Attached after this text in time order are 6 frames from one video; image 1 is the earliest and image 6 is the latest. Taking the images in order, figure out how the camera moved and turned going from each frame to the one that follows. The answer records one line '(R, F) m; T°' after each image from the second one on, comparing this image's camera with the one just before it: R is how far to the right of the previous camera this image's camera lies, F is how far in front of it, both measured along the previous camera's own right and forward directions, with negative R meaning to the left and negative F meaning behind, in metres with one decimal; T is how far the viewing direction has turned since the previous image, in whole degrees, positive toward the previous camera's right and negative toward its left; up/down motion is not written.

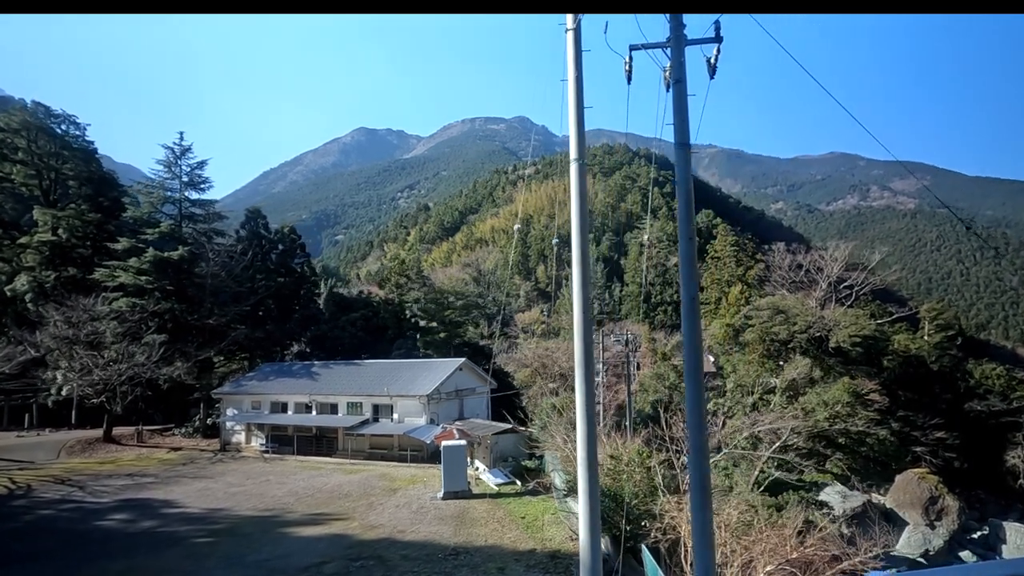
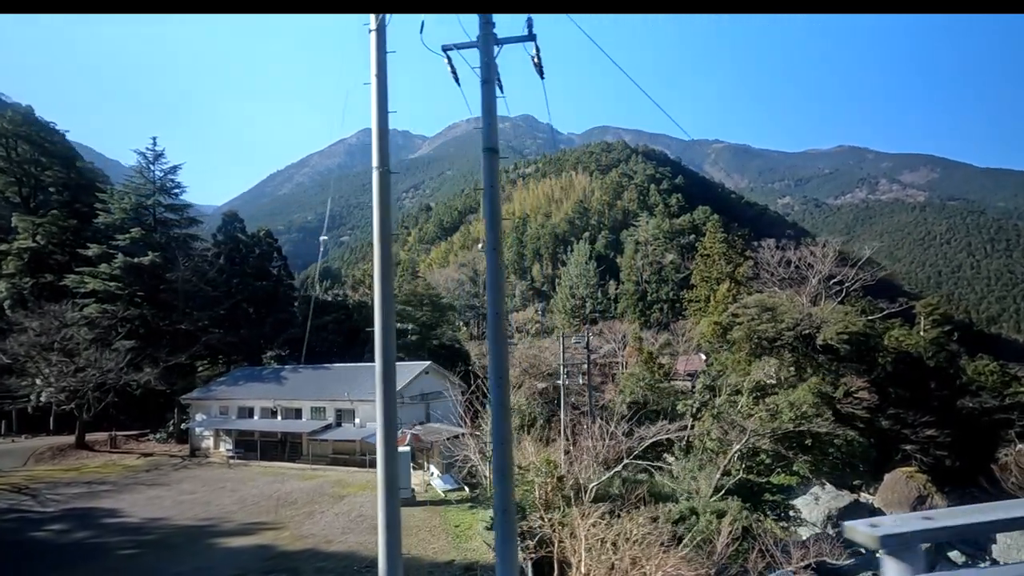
(+0.6, +0.1) m; -1°
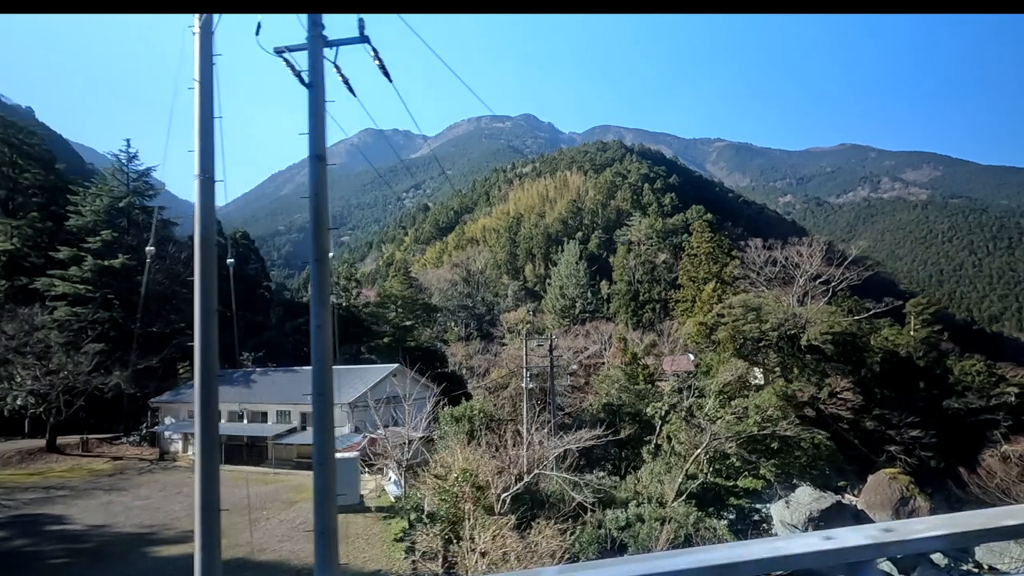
(+0.5, +0.1) m; 0°
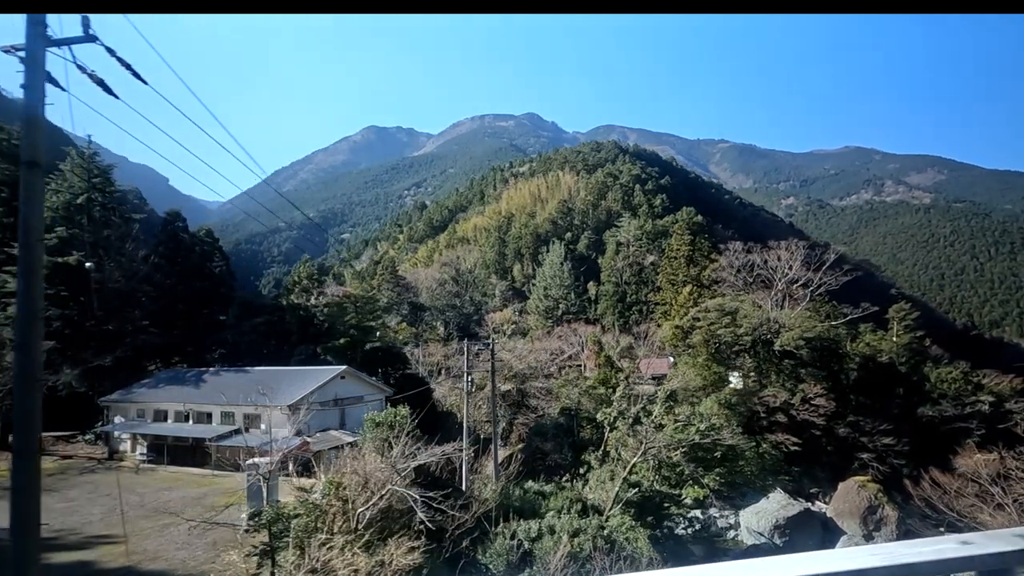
(+0.7, +0.1) m; 0°
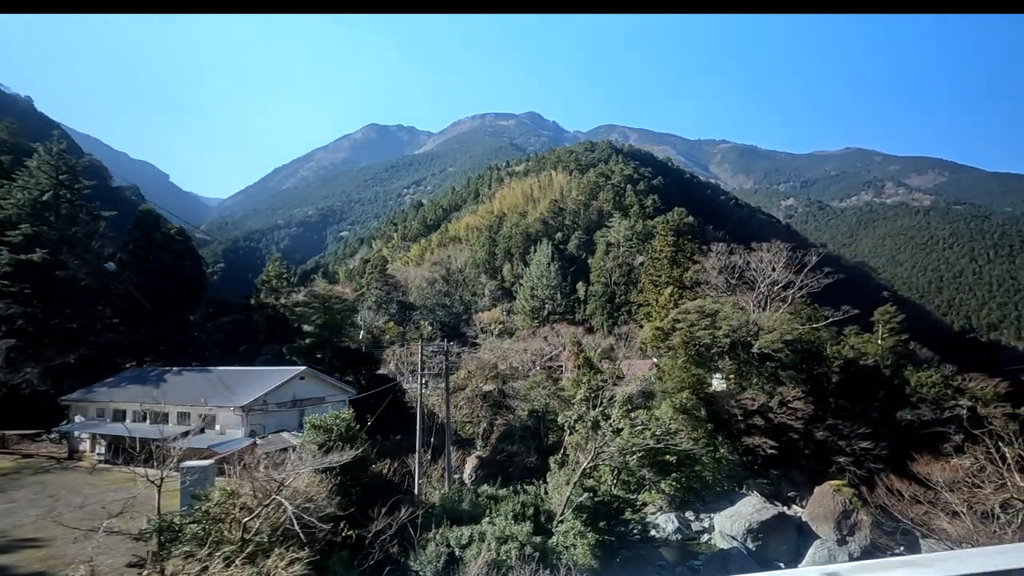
(+0.6, +0.1) m; 0°
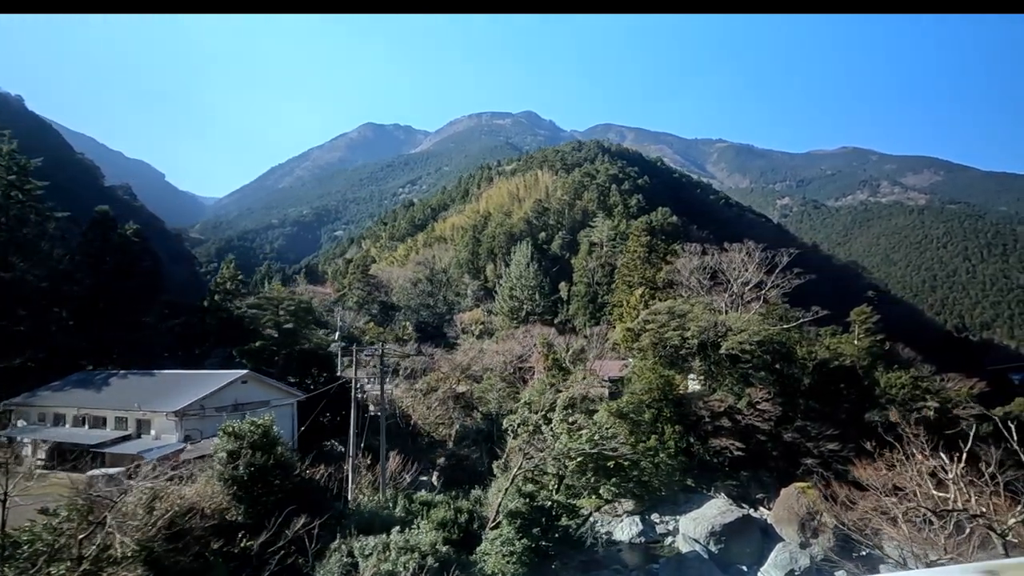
(+0.7, +0.1) m; 0°
